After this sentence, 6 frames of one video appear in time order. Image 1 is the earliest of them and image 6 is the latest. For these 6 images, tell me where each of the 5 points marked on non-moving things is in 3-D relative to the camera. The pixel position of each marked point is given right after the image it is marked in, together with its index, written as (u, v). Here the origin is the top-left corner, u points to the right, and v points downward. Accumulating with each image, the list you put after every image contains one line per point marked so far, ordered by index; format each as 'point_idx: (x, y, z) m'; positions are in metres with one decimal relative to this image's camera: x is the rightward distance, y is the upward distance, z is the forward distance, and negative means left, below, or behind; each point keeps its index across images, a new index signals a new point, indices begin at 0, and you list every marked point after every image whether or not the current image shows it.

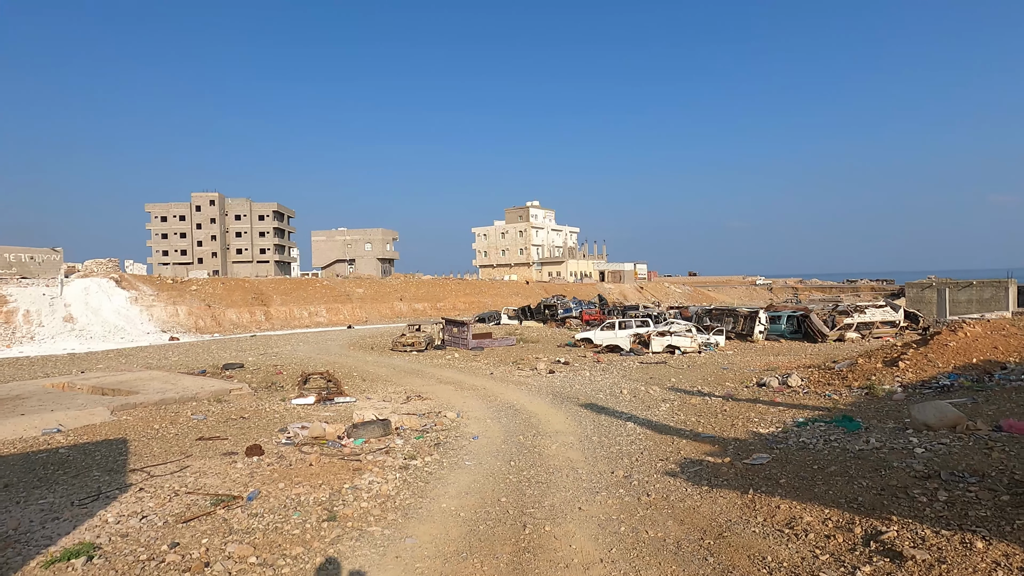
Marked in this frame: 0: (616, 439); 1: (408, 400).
0: (+2.1, -3.1, +11.1) m
1: (-3.1, -3.4, +16.6) m
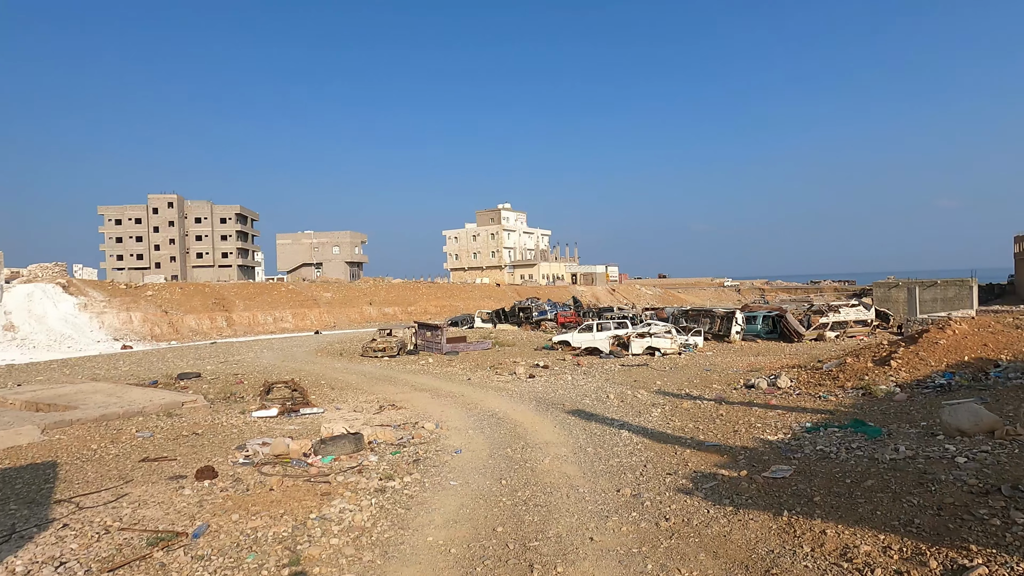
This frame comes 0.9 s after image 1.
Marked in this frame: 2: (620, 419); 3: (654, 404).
0: (+1.9, -3.0, +10.1) m
1: (-3.7, -3.4, +15.4) m
2: (+2.6, -3.2, +13.5) m
3: (+4.1, -3.3, +15.7) m
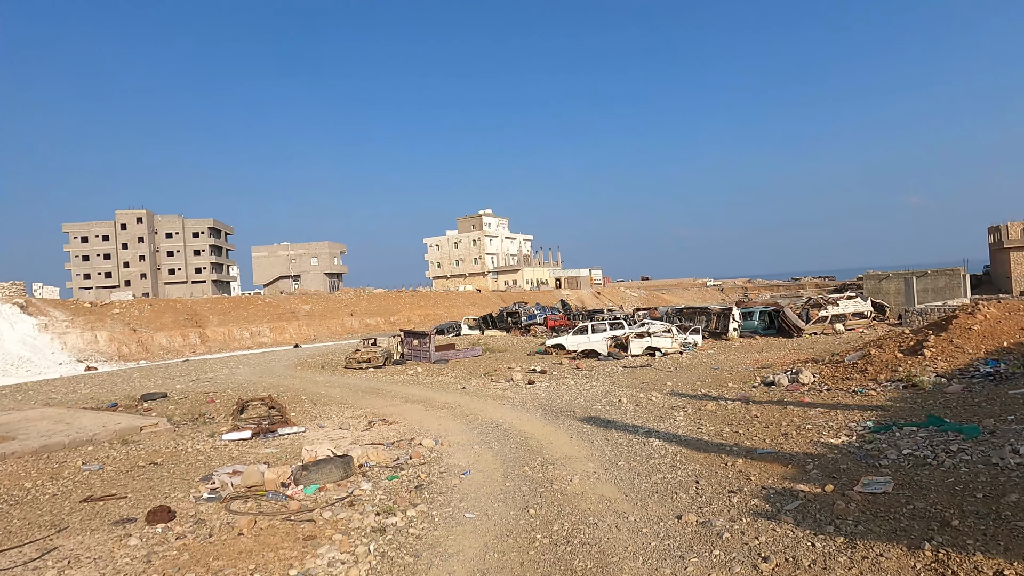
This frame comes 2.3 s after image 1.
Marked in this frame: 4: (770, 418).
0: (+2.2, -2.8, +8.6) m
1: (-3.5, -3.4, +13.6) m
2: (+2.8, -3.0, +12.0) m
3: (+4.2, -3.1, +14.2) m
4: (+5.3, -2.7, +11.3) m
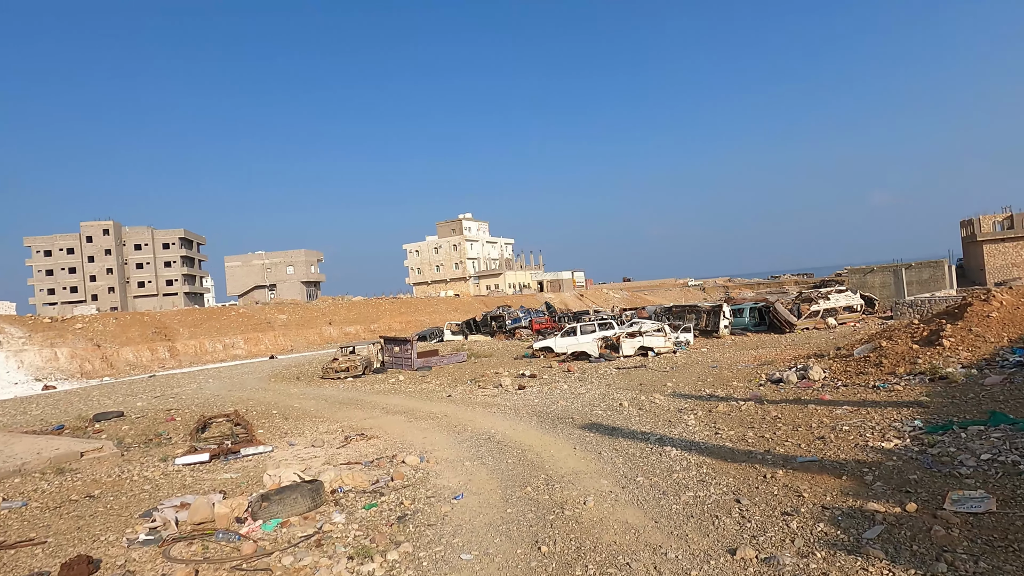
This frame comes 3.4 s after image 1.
0: (+2.2, -2.6, +7.3) m
1: (-3.7, -3.4, +12.2) m
2: (+2.7, -2.8, +10.8) m
3: (+4.0, -2.9, +13.0) m
4: (+5.2, -2.4, +10.1) m
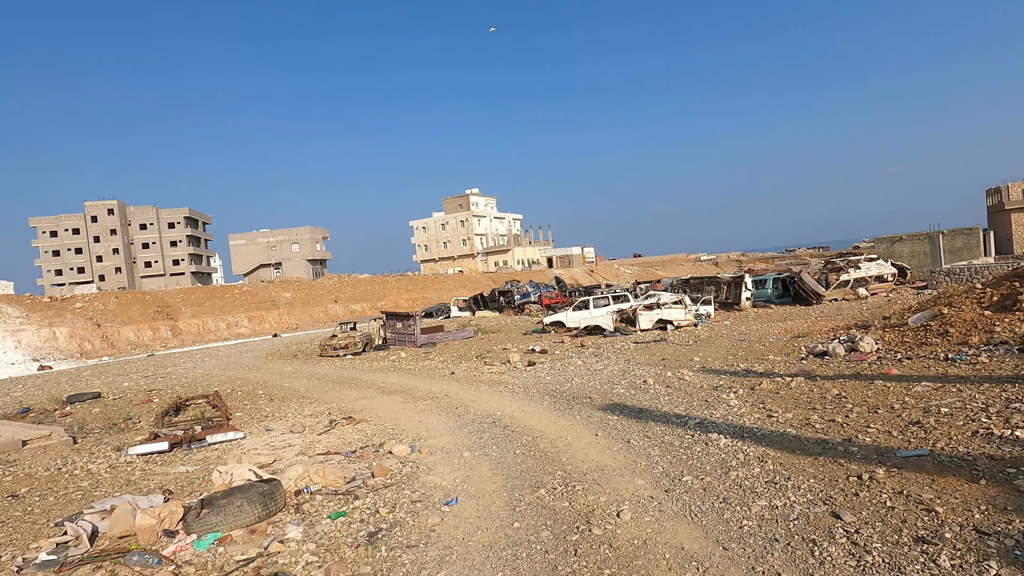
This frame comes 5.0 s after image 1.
0: (+2.2, -1.9, +5.6) m
1: (-3.5, -2.7, +10.5) m
2: (+2.9, -2.1, +9.0) m
3: (+4.2, -2.0, +11.2) m
4: (+5.3, -1.7, +8.3) m
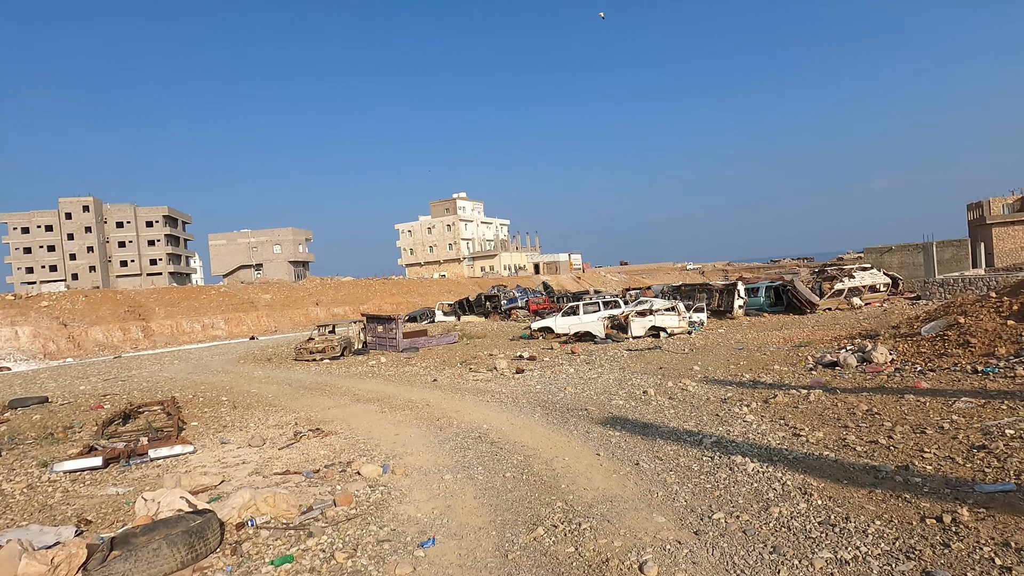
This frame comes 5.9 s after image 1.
0: (+2.2, -1.9, +4.5) m
1: (-3.7, -2.6, +9.3) m
2: (+2.7, -2.1, +7.9) m
3: (+4.0, -2.1, +10.2) m
4: (+5.2, -1.7, +7.3) m
